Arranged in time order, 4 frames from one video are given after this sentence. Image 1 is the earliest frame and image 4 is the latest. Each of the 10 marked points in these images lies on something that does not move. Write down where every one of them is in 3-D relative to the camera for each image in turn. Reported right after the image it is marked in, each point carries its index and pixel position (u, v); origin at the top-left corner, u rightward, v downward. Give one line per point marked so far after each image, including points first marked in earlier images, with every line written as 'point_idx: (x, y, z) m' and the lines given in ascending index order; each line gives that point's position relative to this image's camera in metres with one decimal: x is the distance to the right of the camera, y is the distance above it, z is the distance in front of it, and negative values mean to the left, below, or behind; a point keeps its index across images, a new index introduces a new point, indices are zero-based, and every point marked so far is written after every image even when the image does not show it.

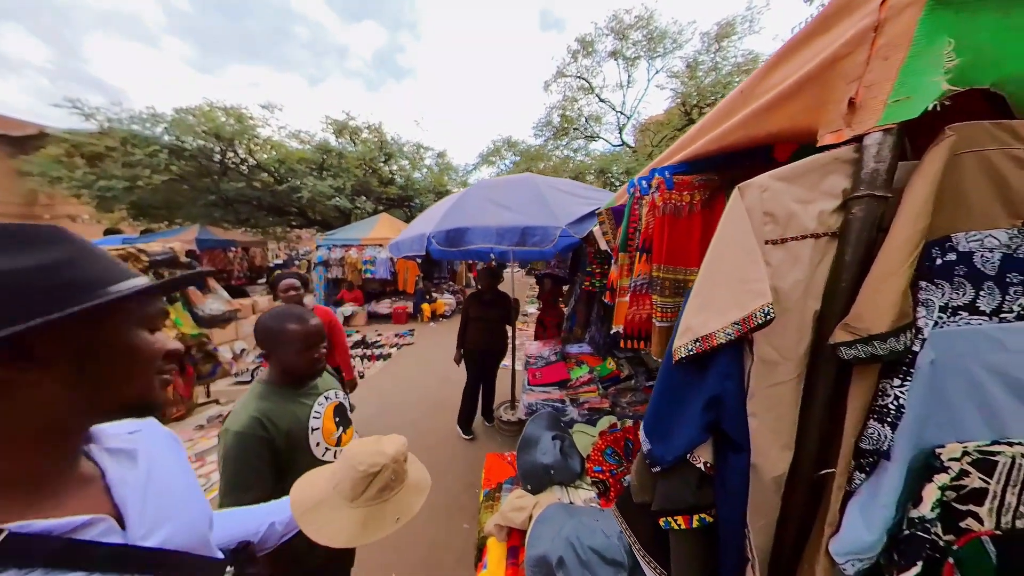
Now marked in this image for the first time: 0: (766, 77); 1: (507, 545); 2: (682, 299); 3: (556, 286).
0: (+1.0, +0.8, +1.1) m
1: (0.0, -1.6, +1.7) m
2: (+0.9, -0.1, +1.6) m
3: (+0.9, 0.0, +5.8) m
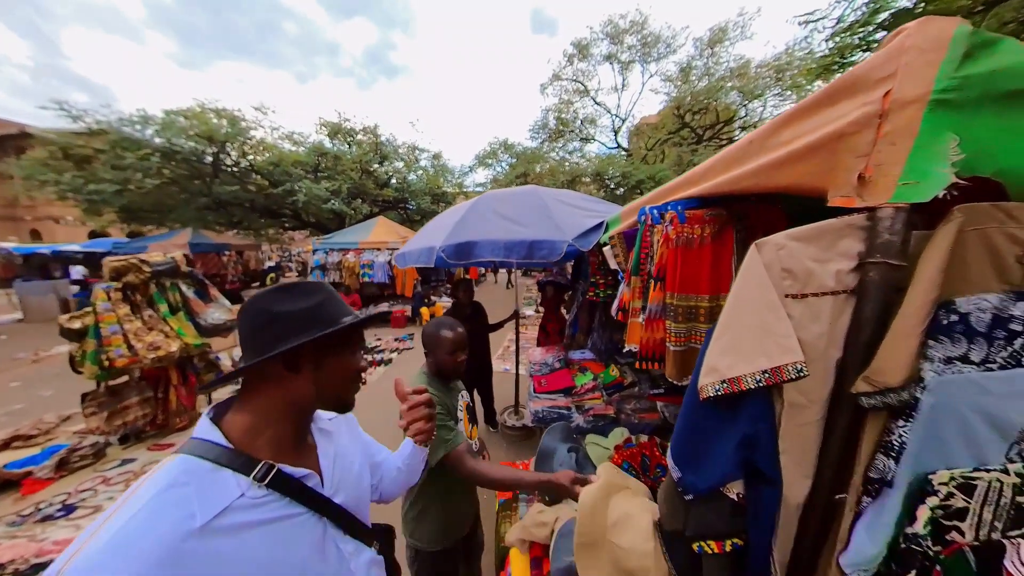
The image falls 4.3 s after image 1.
0: (+1.1, +0.7, +1.2) m
1: (+0.1, -1.7, +1.8) m
2: (+1.1, -0.2, +1.7) m
3: (+0.9, -0.1, +5.9) m
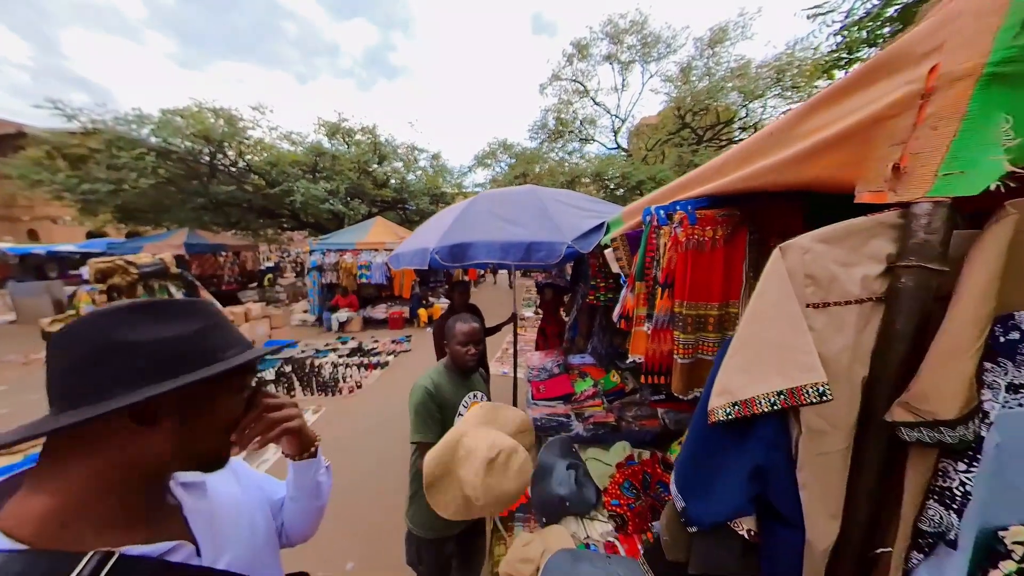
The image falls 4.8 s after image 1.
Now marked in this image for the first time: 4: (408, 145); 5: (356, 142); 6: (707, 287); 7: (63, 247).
0: (+1.1, +0.6, +1.1) m
1: (+0.1, -1.7, +1.7) m
2: (+1.0, -0.2, +1.5) m
3: (+0.9, -0.2, +5.7) m
4: (-6.7, +9.1, +18.2) m
5: (-9.1, +8.5, +16.7) m
6: (+1.0, 0.0, +1.5) m
7: (-22.9, +2.1, +14.5) m
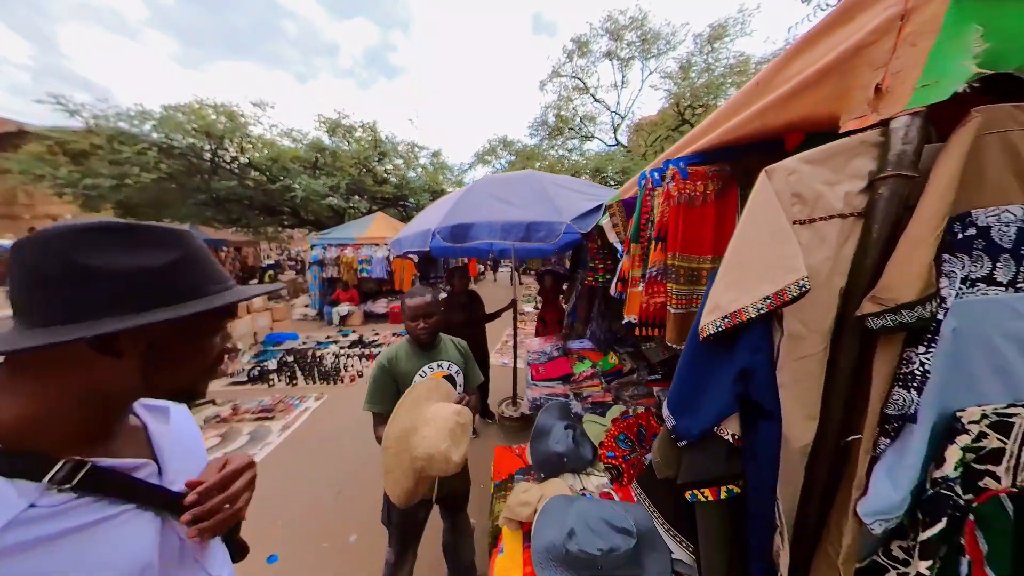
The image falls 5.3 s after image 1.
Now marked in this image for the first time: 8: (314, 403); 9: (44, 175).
0: (+1.1, +0.9, +1.1) m
1: (+0.1, -1.5, +1.7) m
2: (+1.0, 0.0, +1.6) m
3: (+0.9, +0.1, +5.8) m
4: (-6.7, +9.4, +18.3) m
5: (-9.1, +8.8, +16.8) m
6: (+1.0, +0.3, +1.6) m
7: (-22.9, +2.4, +14.6) m
8: (-4.2, -2.5, +6.1) m
9: (-20.3, +4.9, +12.4) m
